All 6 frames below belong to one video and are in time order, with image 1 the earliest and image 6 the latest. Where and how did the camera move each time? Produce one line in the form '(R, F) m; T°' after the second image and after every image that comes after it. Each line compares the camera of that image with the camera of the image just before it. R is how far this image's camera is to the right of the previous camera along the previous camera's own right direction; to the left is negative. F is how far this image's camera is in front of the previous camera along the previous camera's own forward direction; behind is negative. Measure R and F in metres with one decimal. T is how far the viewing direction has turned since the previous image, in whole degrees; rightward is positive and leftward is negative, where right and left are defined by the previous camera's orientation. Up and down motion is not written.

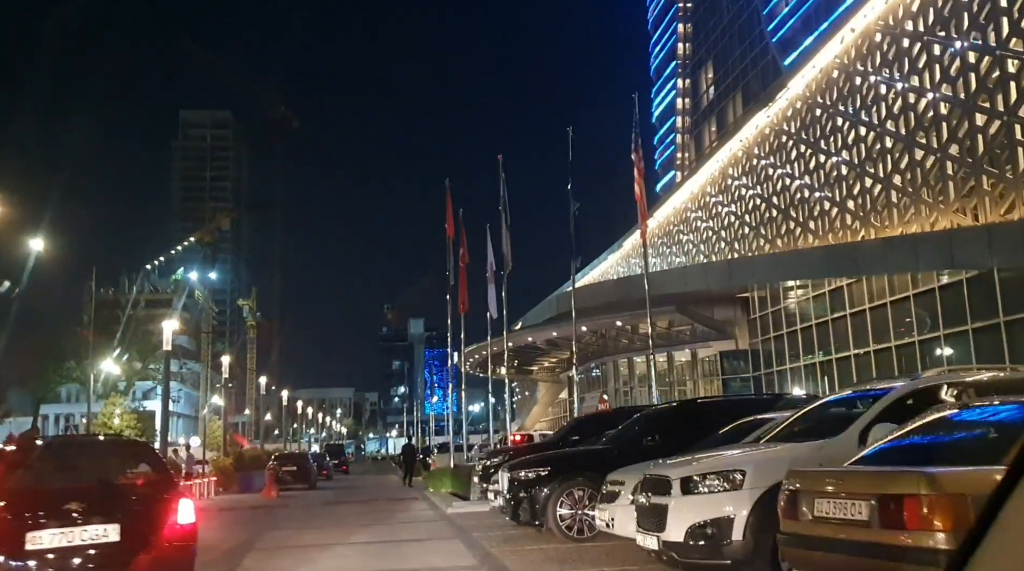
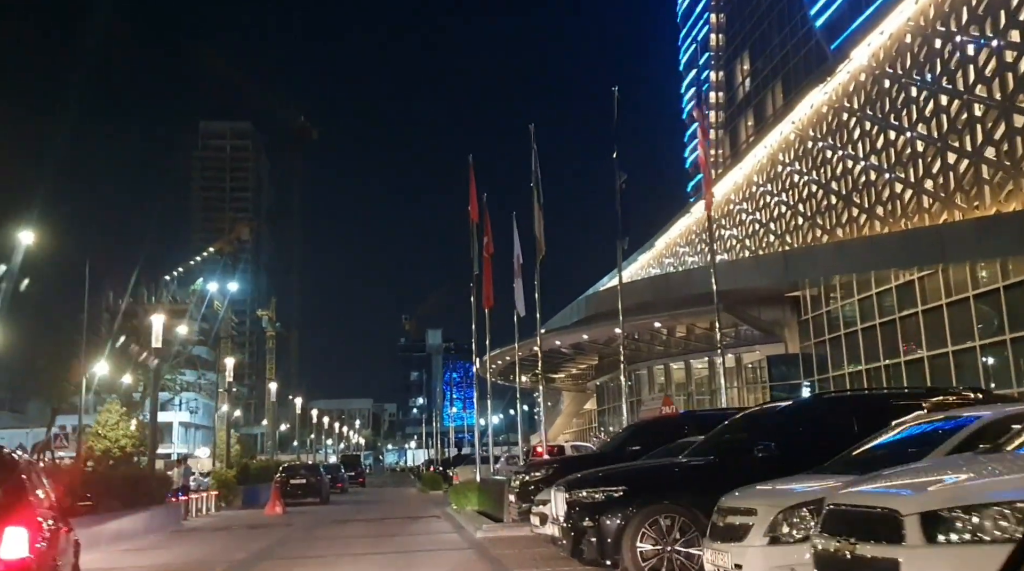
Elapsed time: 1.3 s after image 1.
(-0.4, +3.2) m; -1°
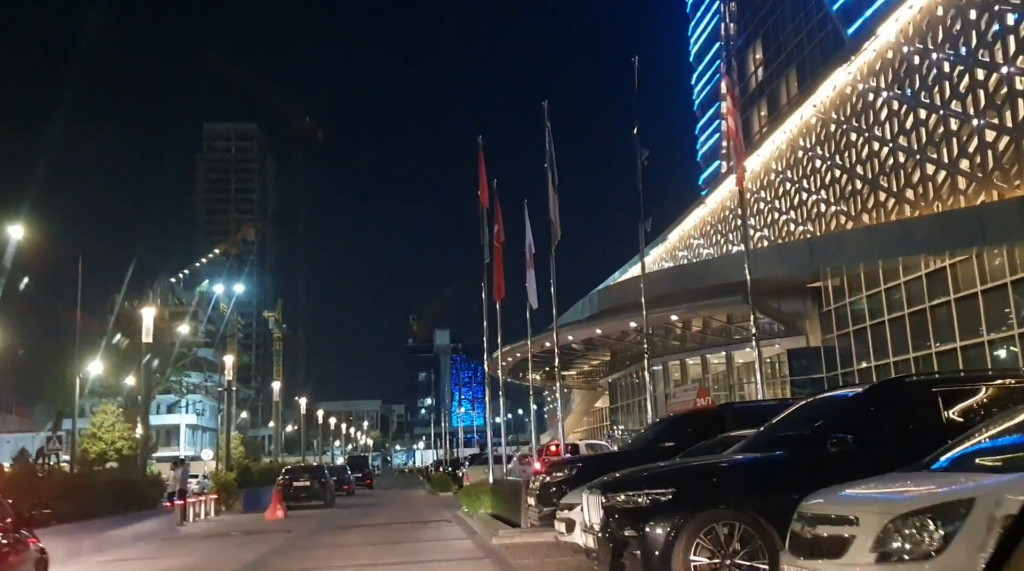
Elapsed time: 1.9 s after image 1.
(-0.2, +1.4) m; 0°
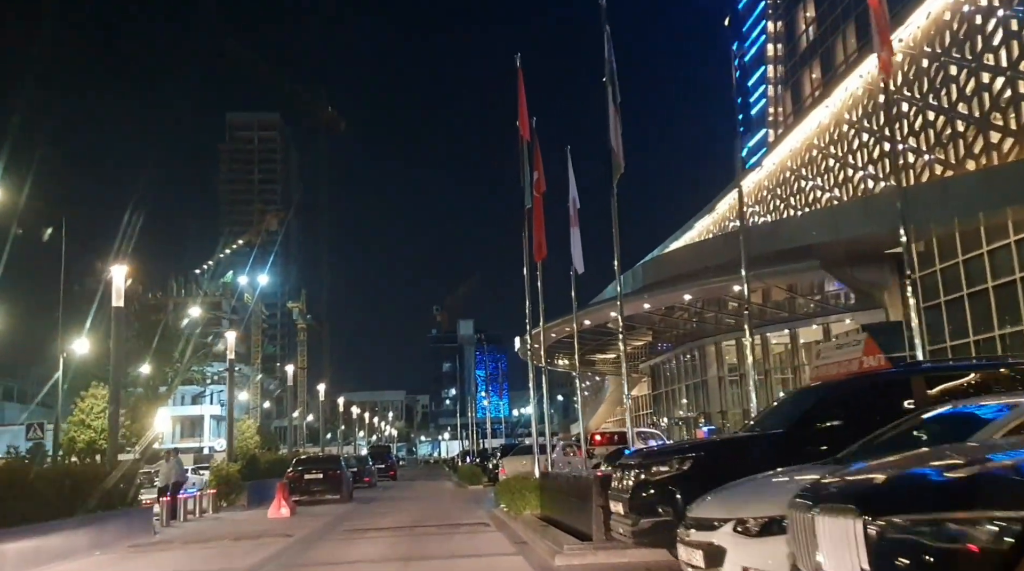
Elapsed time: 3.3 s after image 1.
(-0.5, +4.1) m; -1°
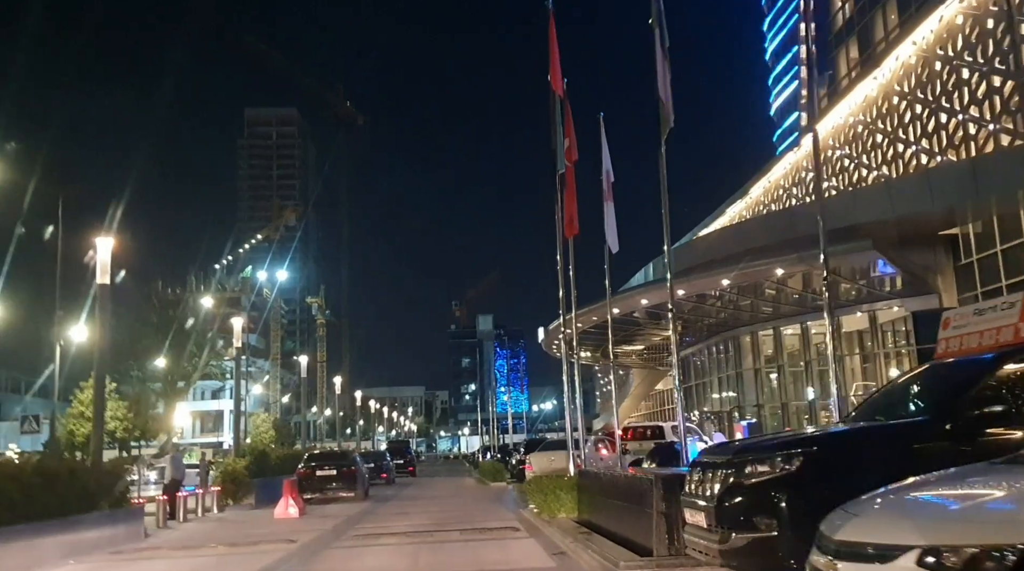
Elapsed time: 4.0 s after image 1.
(-0.2, +2.0) m; -1°
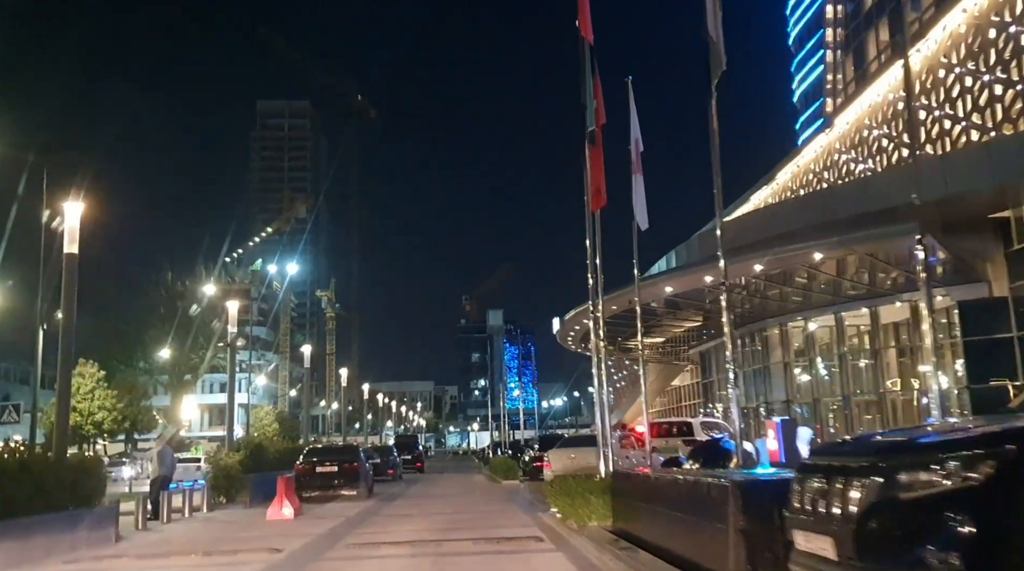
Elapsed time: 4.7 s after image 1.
(-0.2, +2.0) m; -1°
